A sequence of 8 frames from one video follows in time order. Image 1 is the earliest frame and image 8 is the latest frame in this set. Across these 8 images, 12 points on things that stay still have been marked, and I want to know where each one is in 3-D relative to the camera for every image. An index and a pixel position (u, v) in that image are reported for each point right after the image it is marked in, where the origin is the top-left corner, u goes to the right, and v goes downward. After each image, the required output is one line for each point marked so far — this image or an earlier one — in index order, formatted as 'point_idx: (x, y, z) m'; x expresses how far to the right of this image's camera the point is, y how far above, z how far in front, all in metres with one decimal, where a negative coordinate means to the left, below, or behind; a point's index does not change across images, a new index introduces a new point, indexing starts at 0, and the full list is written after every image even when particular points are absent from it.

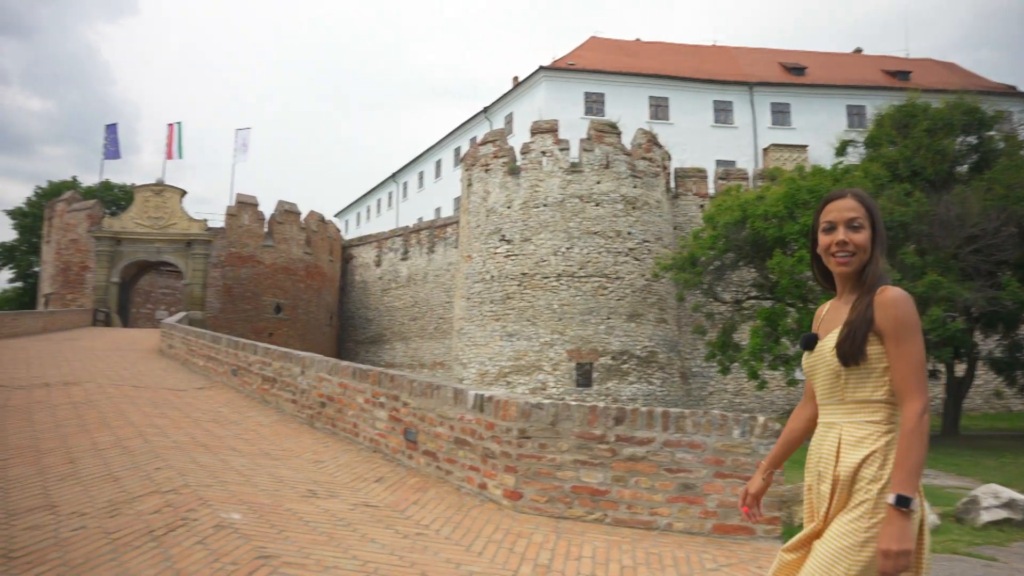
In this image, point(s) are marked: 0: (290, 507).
0: (-2.1, -2.1, +6.0) m
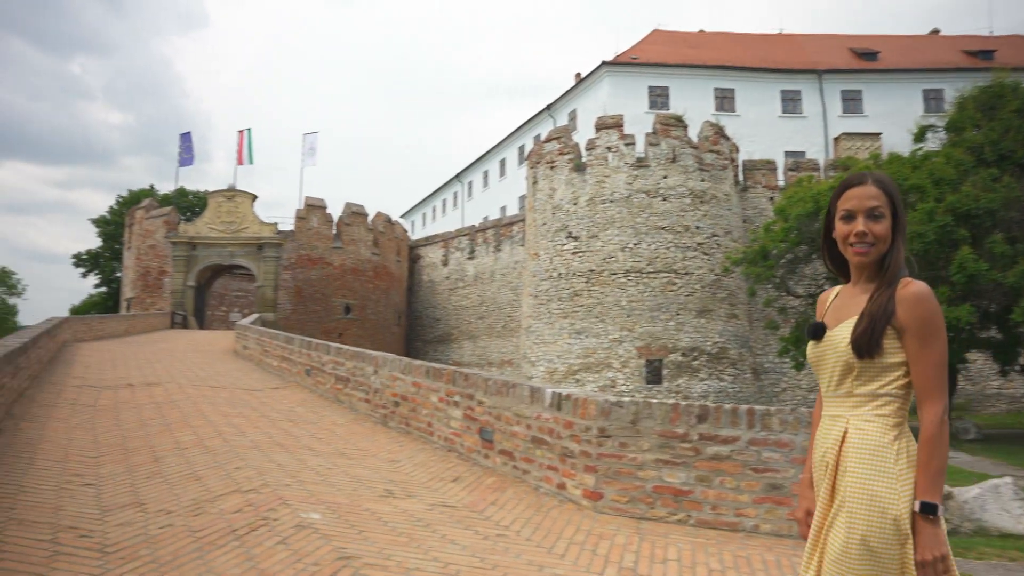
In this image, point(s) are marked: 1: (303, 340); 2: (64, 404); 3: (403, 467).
0: (-1.3, -2.1, +5.8) m
1: (-3.6, -0.9, +11.1) m
2: (-5.2, -1.4, +7.3) m
3: (-1.3, -2.1, +7.2) m
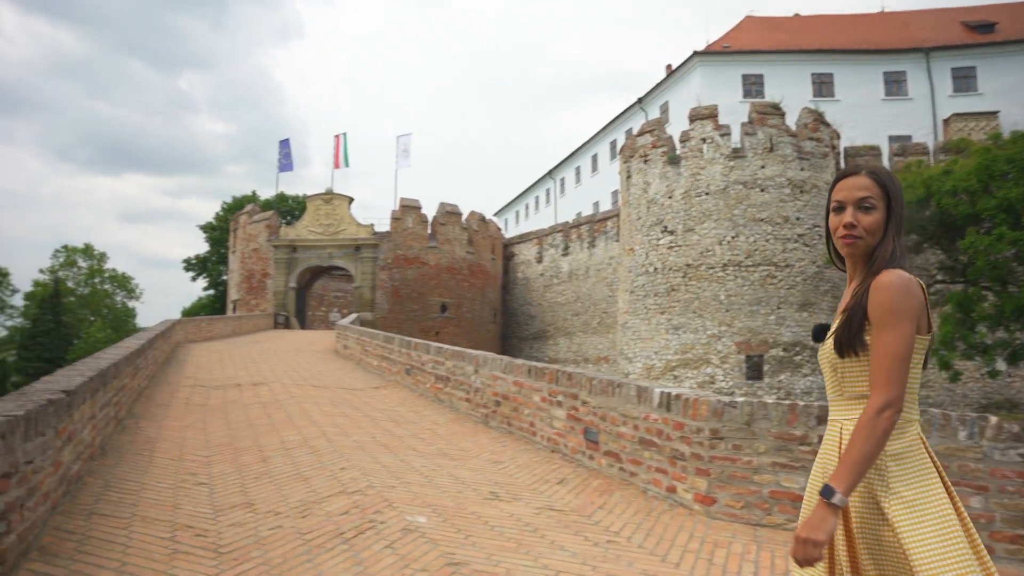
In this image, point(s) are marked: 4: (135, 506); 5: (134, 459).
0: (-0.3, -2.0, +5.5) m
1: (-1.9, -0.9, +11.0) m
2: (-4.0, -1.4, +7.5) m
3: (-0.1, -2.0, +6.9) m
4: (-2.6, -1.5, +4.3) m
5: (-3.1, -1.4, +5.2) m
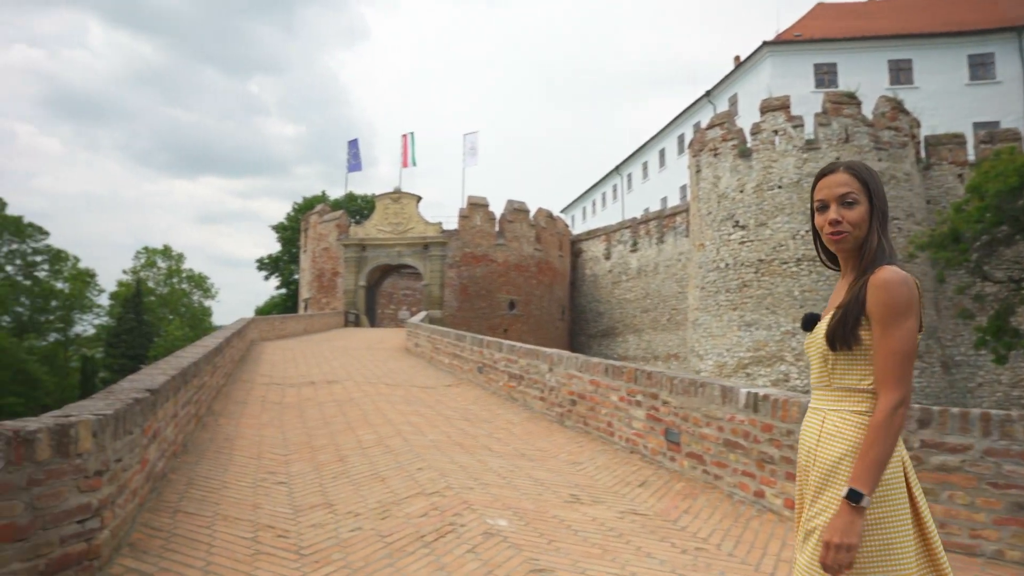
0: (+0.4, -1.9, +5.2) m
1: (-0.6, -0.9, +10.9) m
2: (-3.1, -1.4, +7.5) m
3: (+0.8, -1.9, +6.6) m
4: (-2.0, -1.5, +4.2) m
5: (-2.4, -1.4, +5.1) m
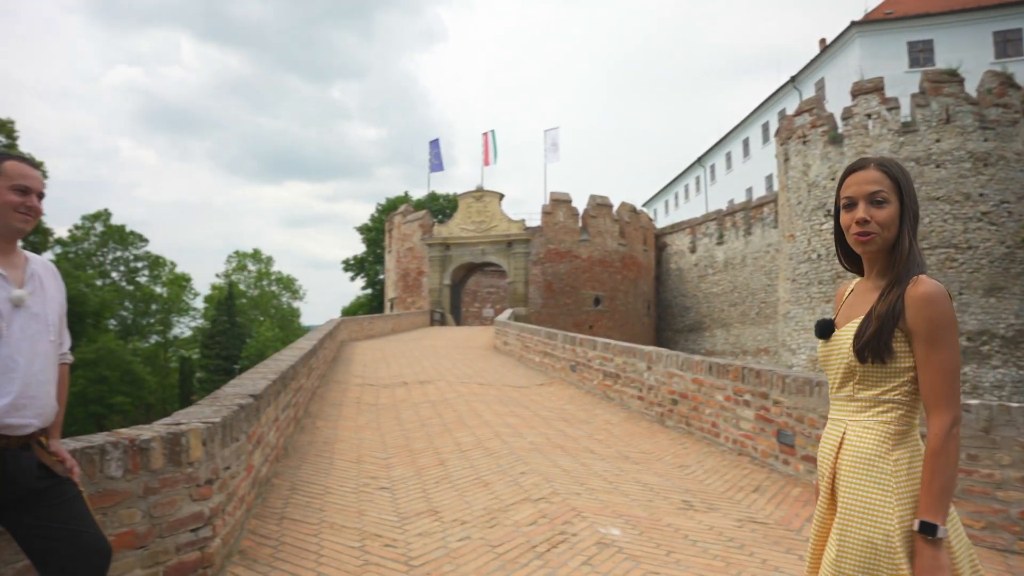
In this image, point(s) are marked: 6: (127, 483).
0: (+1.3, -1.8, +4.8) m
1: (+0.8, -0.8, +10.5) m
2: (-1.9, -1.4, +7.4) m
3: (+1.8, -1.8, +6.0) m
4: (-1.2, -1.4, +4.0) m
5: (-1.6, -1.4, +5.0) m
6: (-1.7, -0.8, +2.6) m
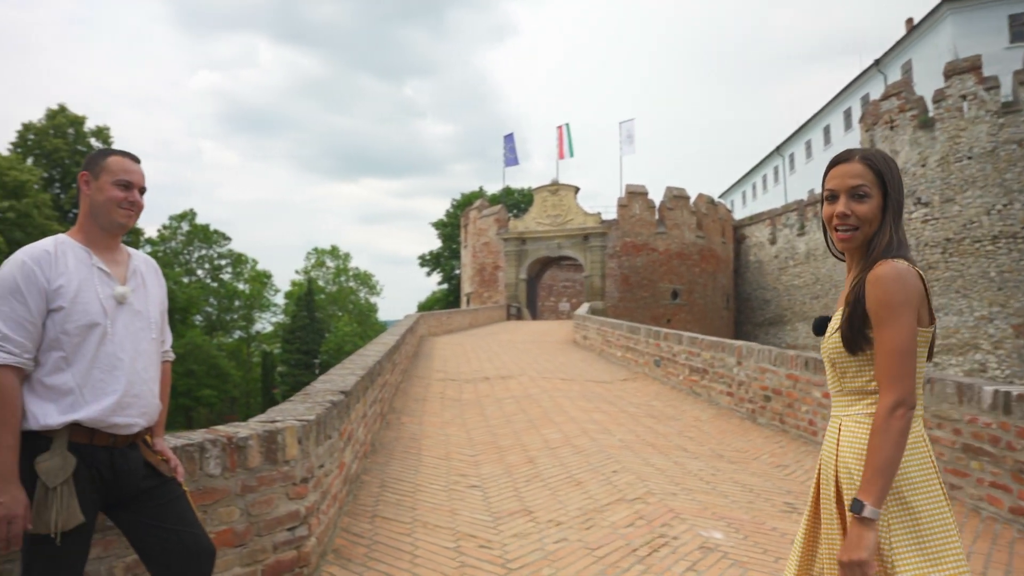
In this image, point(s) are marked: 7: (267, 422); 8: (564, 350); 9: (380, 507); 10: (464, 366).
0: (+1.9, -1.7, +4.4) m
1: (+2.1, -0.7, +10.1) m
2: (-1.0, -1.3, +7.4) m
3: (+2.6, -1.7, +5.6) m
4: (-0.6, -1.4, +3.9) m
5: (-0.9, -1.3, +4.9) m
6: (-1.2, -0.8, +2.6) m
7: (-1.2, -0.6, +2.9) m
8: (+0.9, -1.4, +13.7) m
9: (-0.8, -1.4, +3.9) m
10: (-1.0, -1.3, +10.3) m
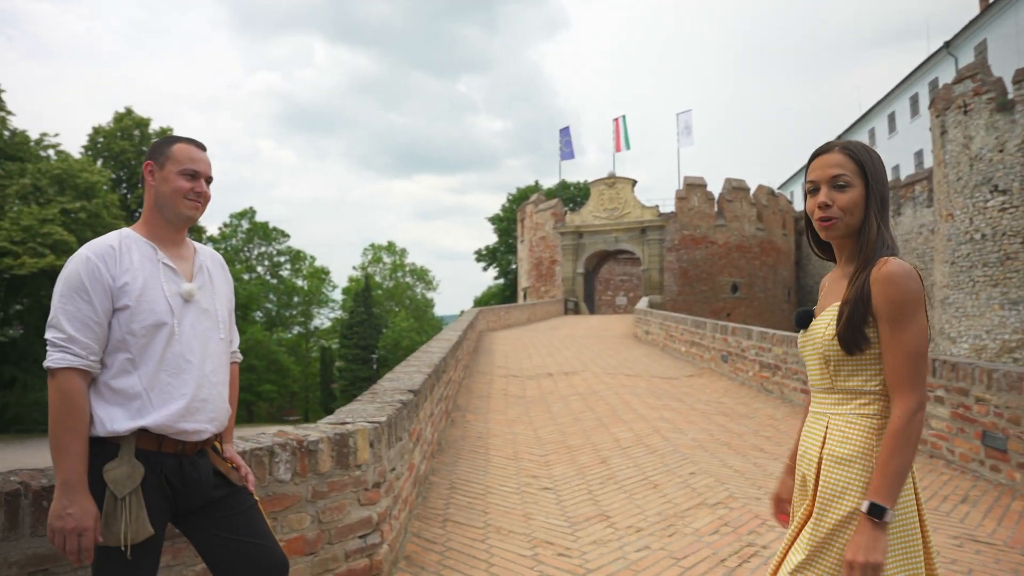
0: (+2.4, -1.7, +4.0) m
1: (+3.0, -0.6, +9.7) m
2: (-0.3, -1.2, +7.2) m
3: (+3.2, -1.7, +5.2) m
4: (-0.2, -1.3, +3.7) m
5: (-0.4, -1.3, +4.8) m
6: (-0.8, -0.8, +2.4) m
7: (-0.8, -0.6, +2.8) m
8: (+2.1, -1.3, +13.4) m
9: (-0.4, -1.3, +3.7) m
10: (0.0, -1.3, +10.1) m
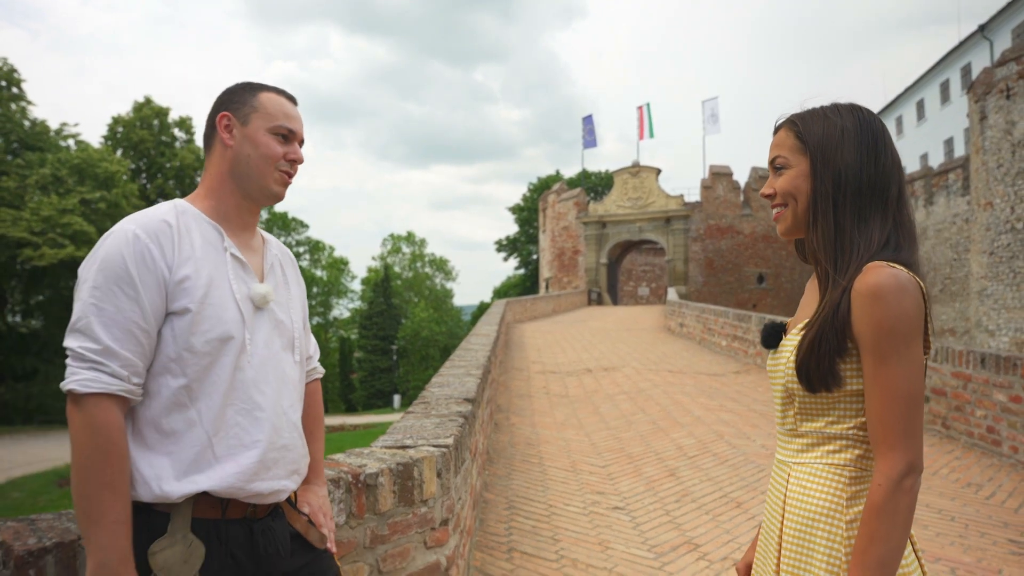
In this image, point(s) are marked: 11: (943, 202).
0: (+2.8, -1.6, +3.5) m
1: (+3.5, -0.5, +9.1) m
2: (+0.2, -1.2, +6.7) m
3: (+3.6, -1.6, +4.6) m
4: (+0.2, -1.3, +3.2) m
5: (+0.1, -1.2, +4.3) m
6: (-0.5, -0.8, +2.0) m
7: (-0.4, -0.6, +2.3) m
8: (+2.7, -1.1, +12.8) m
9: (0.0, -1.3, +3.2) m
10: (+0.5, -1.1, +9.6) m
11: (+13.9, +2.8, +19.6) m
